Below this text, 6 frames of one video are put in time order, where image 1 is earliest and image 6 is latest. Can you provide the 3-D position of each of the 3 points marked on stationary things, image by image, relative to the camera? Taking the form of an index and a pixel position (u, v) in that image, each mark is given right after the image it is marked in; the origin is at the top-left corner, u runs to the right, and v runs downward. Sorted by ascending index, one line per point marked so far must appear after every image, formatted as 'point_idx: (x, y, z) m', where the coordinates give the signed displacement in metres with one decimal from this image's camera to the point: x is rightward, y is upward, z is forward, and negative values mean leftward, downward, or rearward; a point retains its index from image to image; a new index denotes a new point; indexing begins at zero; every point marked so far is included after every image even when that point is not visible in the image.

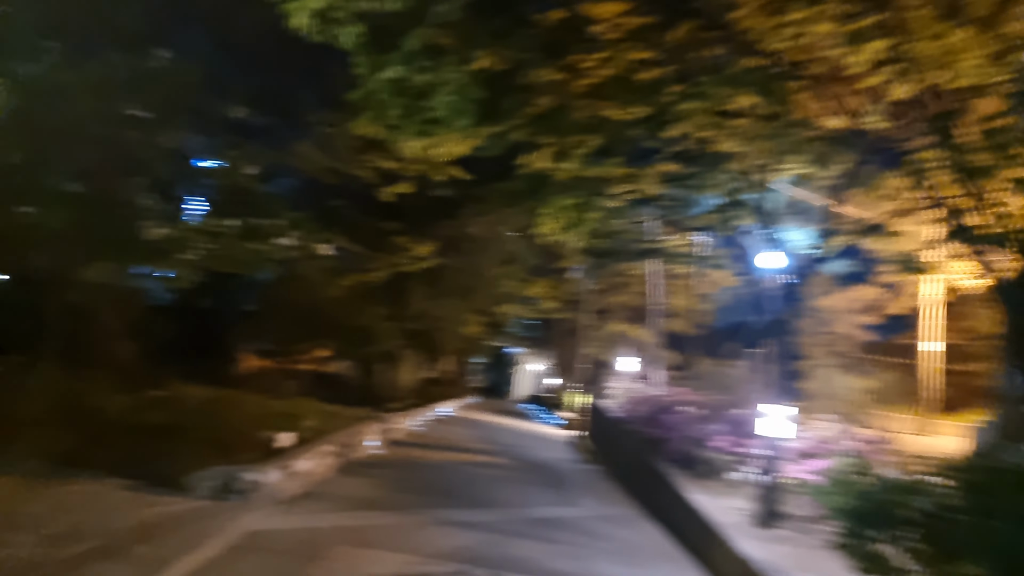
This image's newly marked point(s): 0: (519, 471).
0: (+0.1, -3.6, +12.9) m
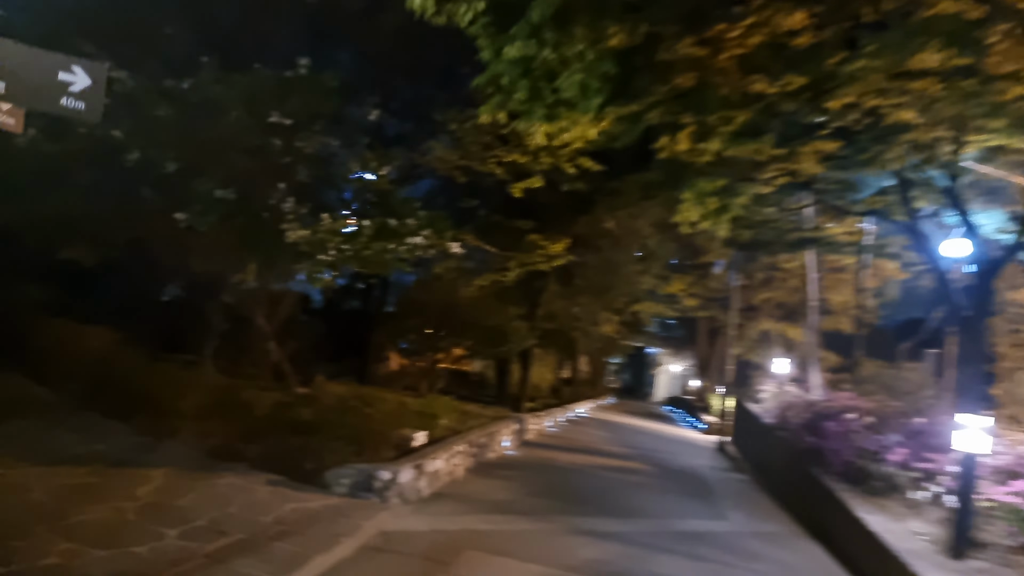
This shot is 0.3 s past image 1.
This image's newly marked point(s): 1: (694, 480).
0: (+2.7, -3.5, +12.2) m
1: (+3.5, -3.7, +12.8) m
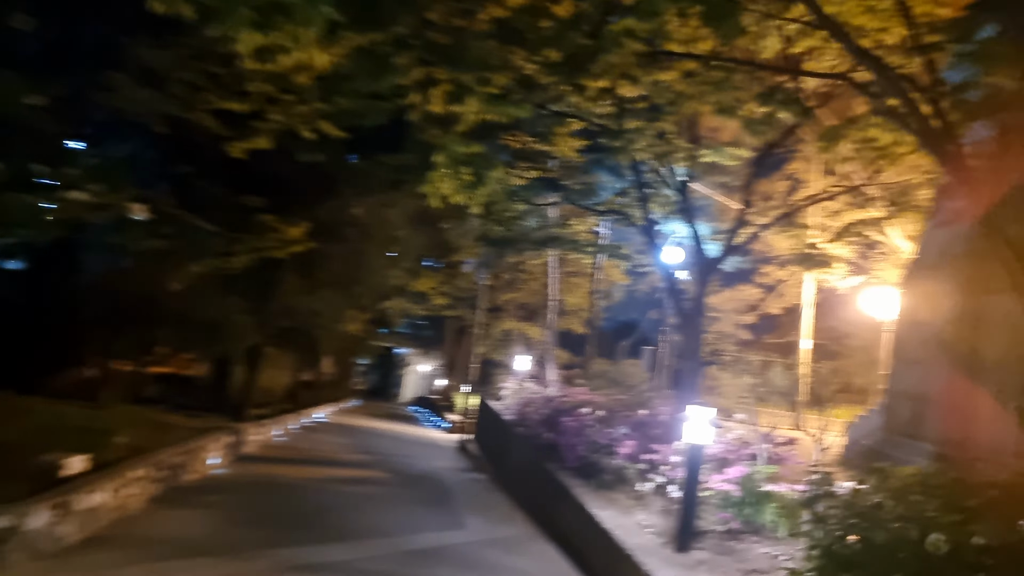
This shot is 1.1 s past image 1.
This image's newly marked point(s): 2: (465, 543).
0: (-1.9, -3.3, +11.2) m
1: (-1.4, -3.5, +12.0) m
2: (-0.5, -3.1, +8.1) m
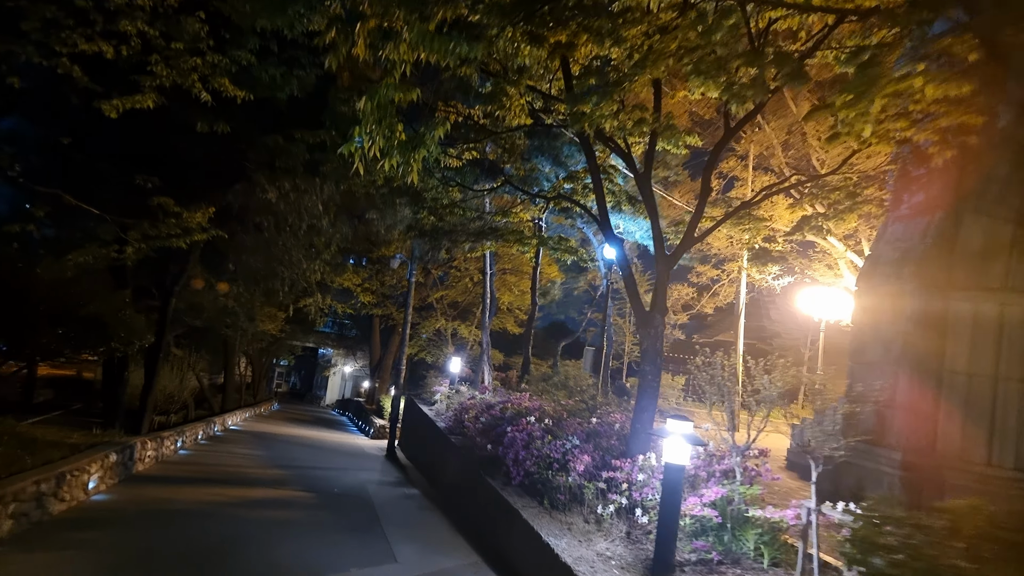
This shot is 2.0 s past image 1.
0: (-2.8, -3.2, +9.7) m
1: (-2.4, -3.4, +10.6) m
2: (-1.2, -3.0, +6.9) m
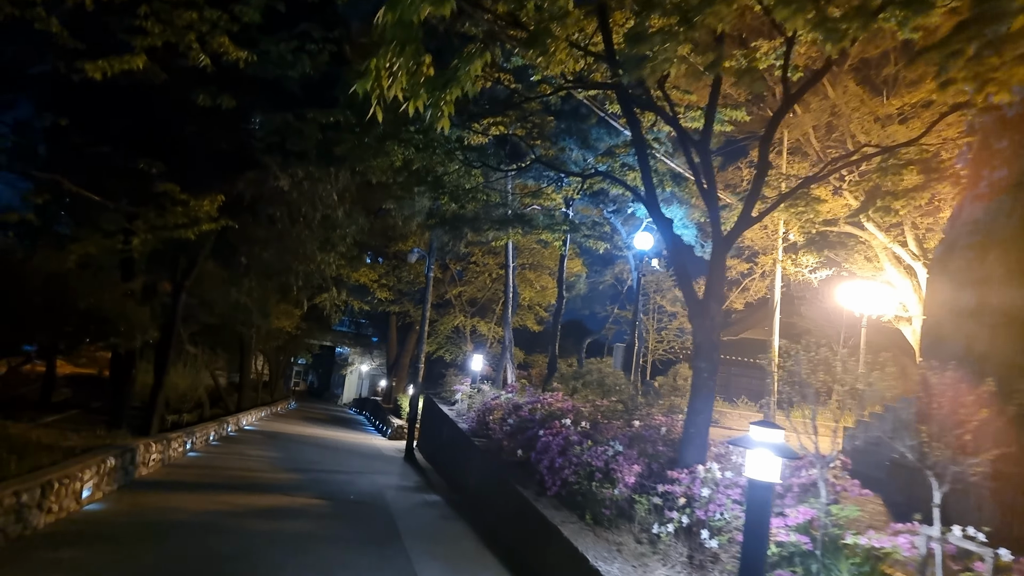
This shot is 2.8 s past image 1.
0: (-2.4, -3.1, +8.9) m
1: (-2.0, -3.3, +9.7) m
2: (-0.8, -2.9, +6.0) m
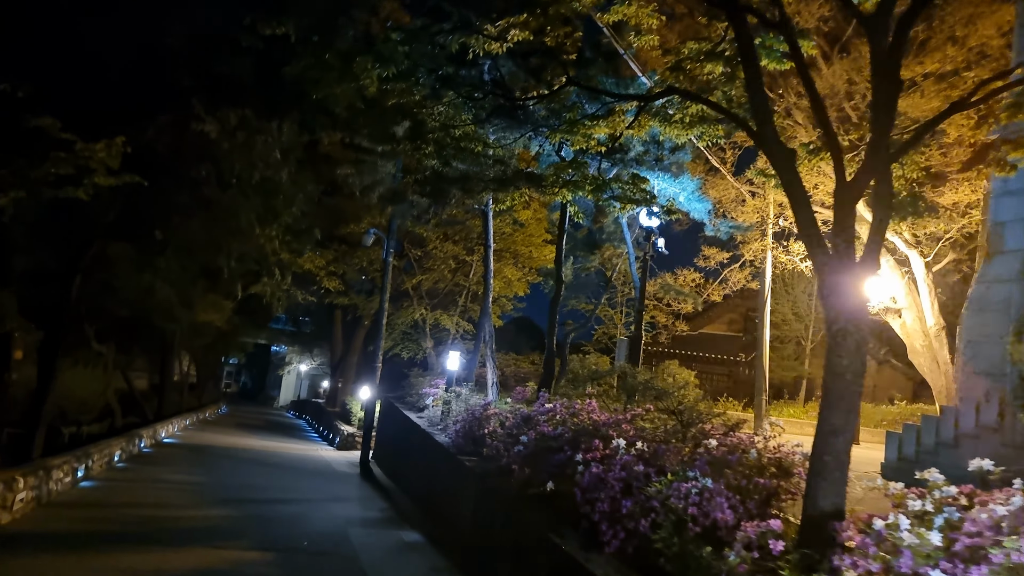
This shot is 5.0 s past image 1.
0: (-2.2, -2.8, +6.2) m
1: (-1.8, -3.0, +7.1) m
2: (-0.3, -2.6, +3.4) m
